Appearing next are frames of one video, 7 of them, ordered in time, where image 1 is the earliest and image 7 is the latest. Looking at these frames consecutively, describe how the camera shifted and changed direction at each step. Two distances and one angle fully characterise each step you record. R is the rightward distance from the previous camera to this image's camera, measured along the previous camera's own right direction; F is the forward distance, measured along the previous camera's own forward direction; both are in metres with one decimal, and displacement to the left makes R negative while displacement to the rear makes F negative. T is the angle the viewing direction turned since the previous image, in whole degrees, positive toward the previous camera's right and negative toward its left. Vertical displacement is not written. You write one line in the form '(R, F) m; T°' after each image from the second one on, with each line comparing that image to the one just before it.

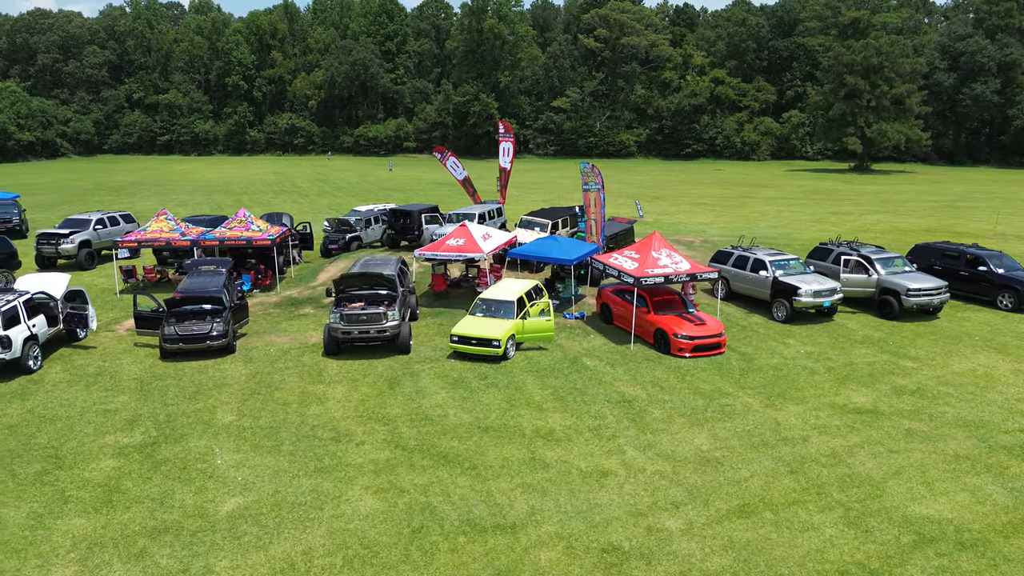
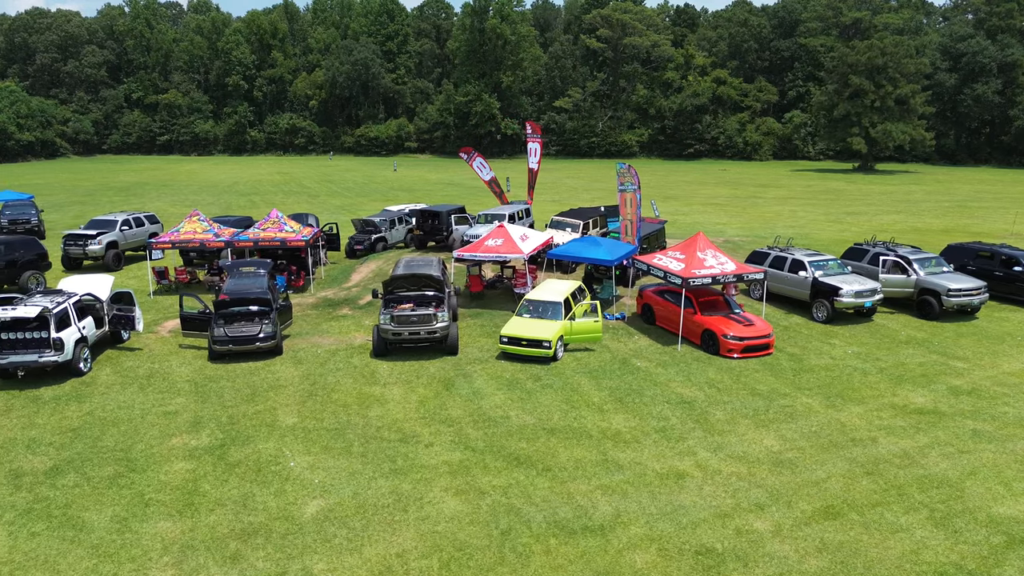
(-1.1, 0.0) m; 0°
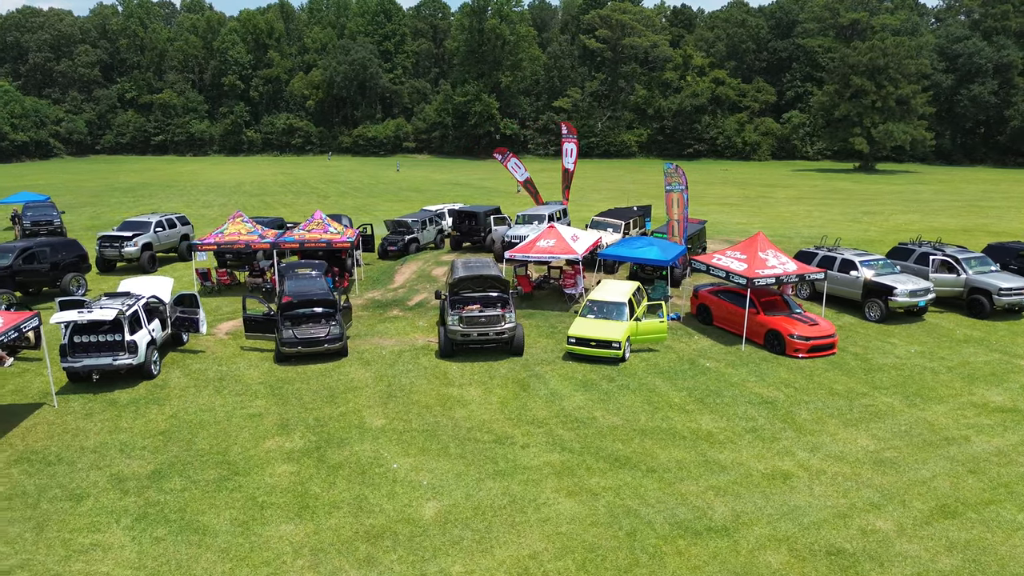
(-1.7, 0.0) m; +1°
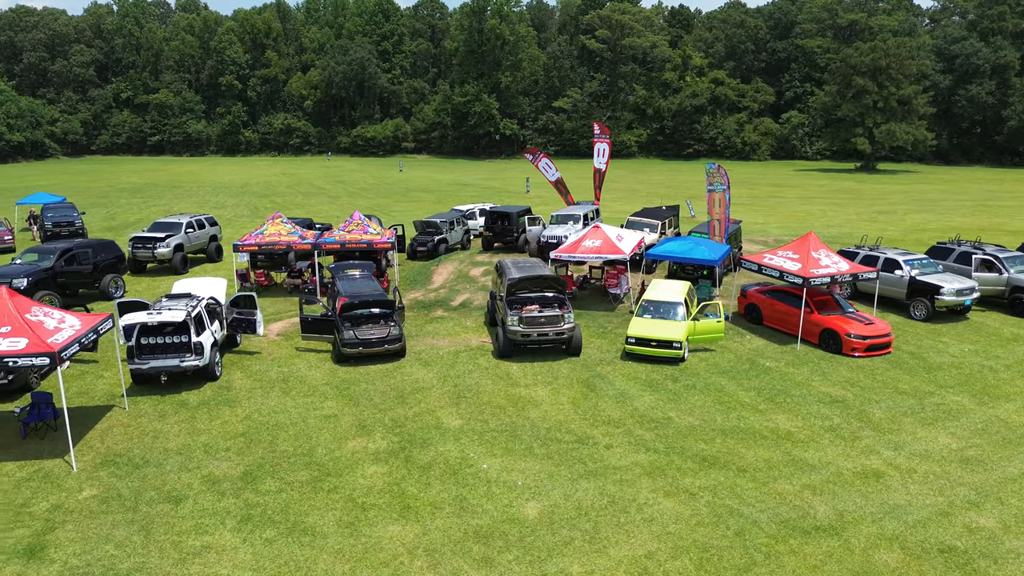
(-1.4, 0.0) m; +1°
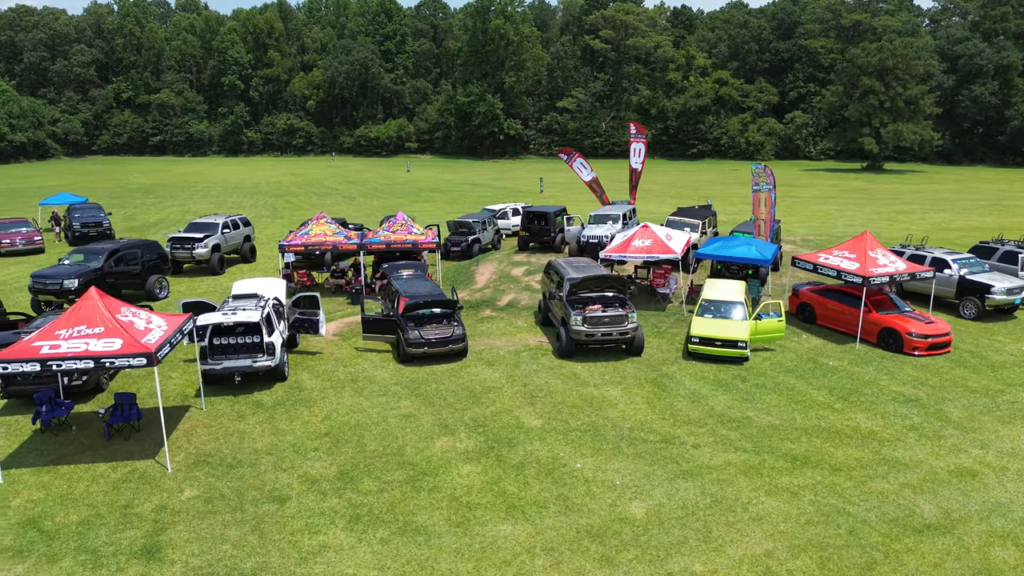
(-1.4, 0.0) m; 0°
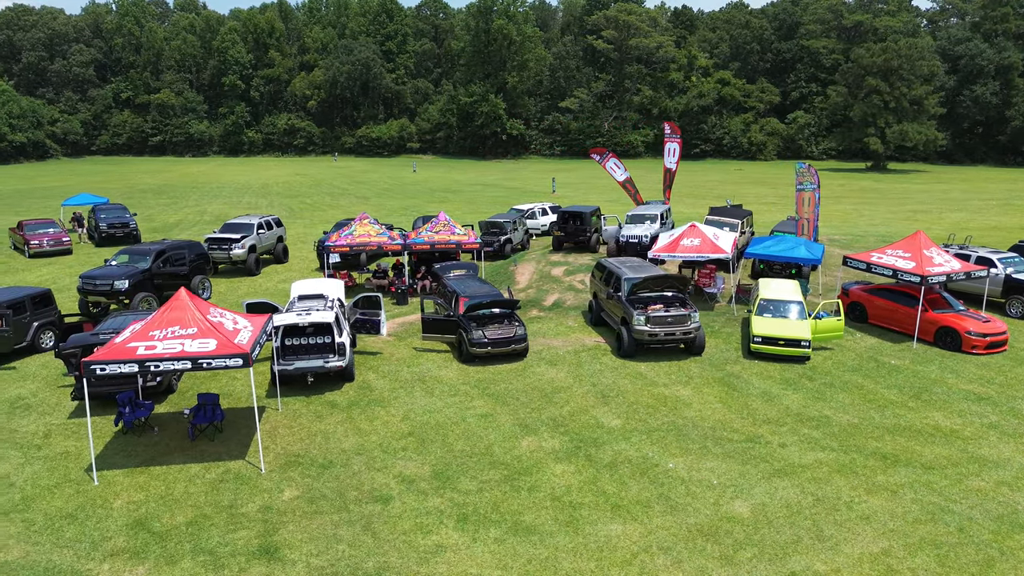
(-1.4, 0.0) m; 0°
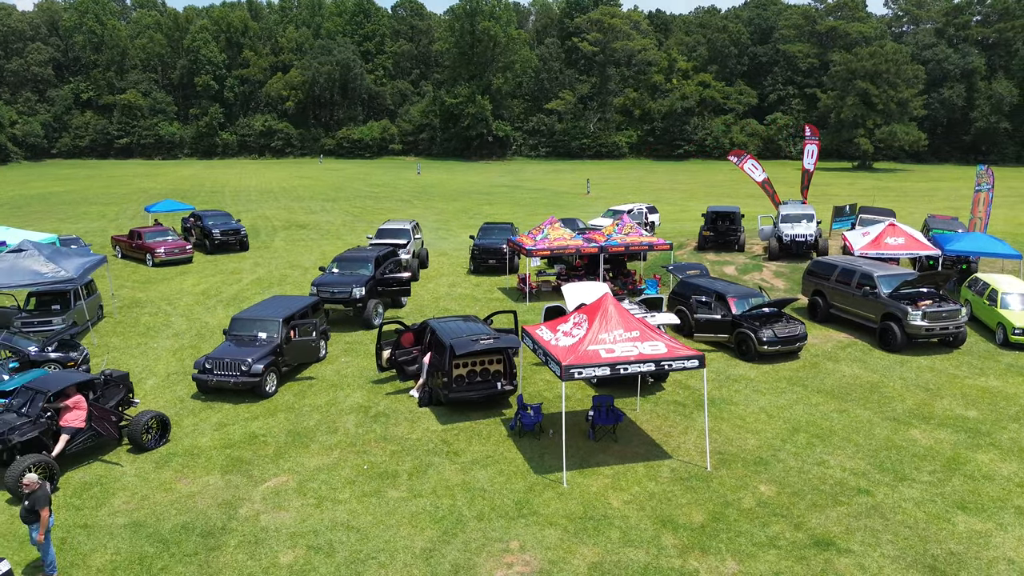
(-7.3, 0.0) m; +4°
